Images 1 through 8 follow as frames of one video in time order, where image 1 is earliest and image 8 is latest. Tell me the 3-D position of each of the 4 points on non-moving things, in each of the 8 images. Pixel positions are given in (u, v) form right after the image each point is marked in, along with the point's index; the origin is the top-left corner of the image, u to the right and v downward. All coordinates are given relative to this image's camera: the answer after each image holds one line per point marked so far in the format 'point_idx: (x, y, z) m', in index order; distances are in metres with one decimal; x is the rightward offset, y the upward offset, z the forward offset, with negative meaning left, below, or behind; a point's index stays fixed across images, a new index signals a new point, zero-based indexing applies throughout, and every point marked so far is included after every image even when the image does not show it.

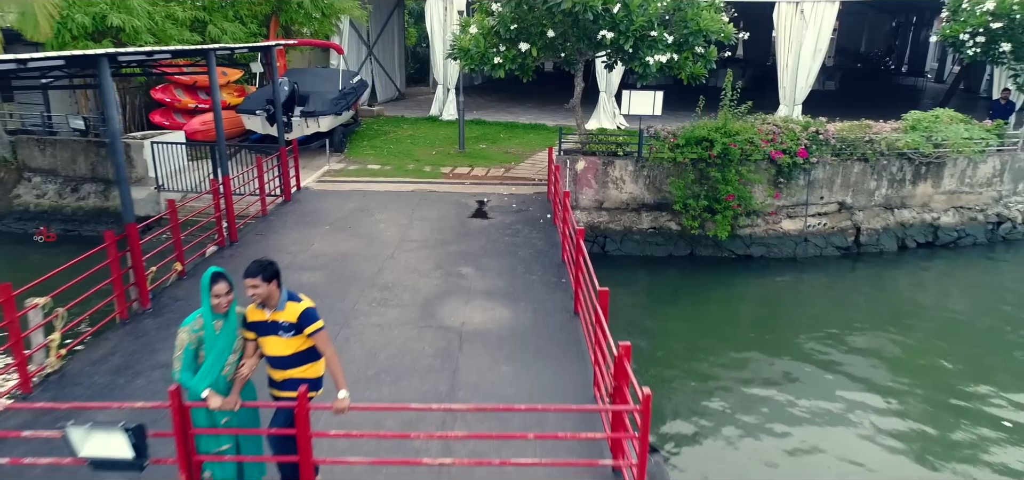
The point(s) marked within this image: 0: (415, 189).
0: (-1.4, +0.8, +12.9) m
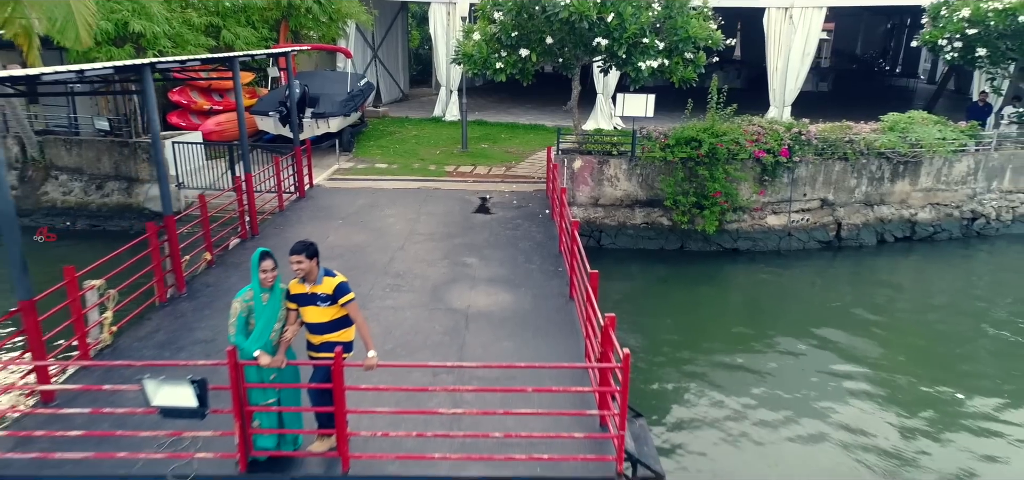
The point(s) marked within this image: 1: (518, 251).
0: (-1.4, +0.8, +13.6) m
1: (+0.1, -0.1, +9.6) m
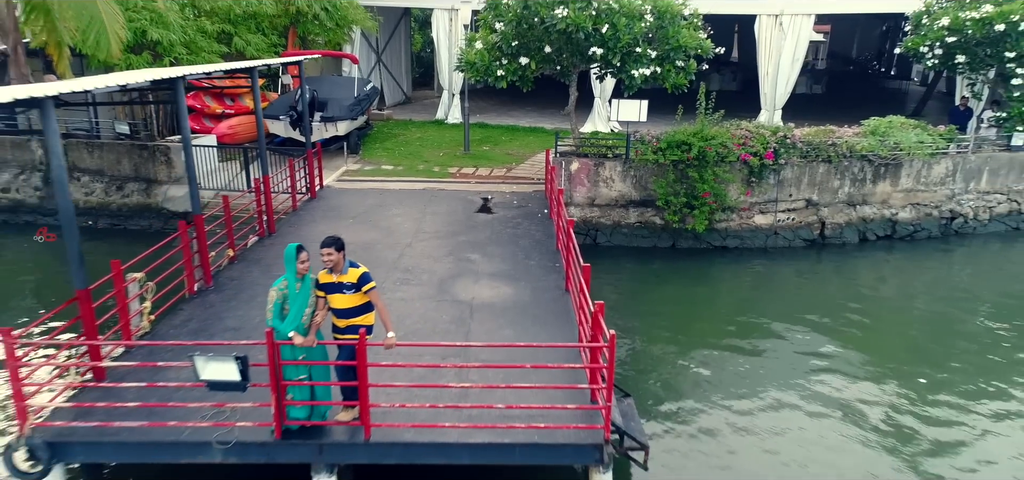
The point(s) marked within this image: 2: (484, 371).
0: (-1.4, +0.9, +14.3) m
1: (+0.1, -0.1, +10.3) m
2: (-0.2, -0.9, +6.2) m
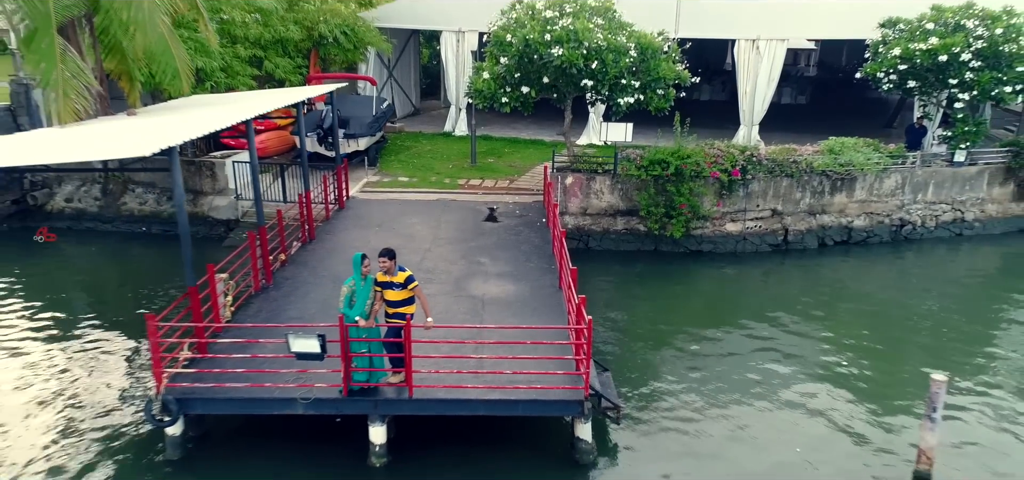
0: (-1.4, +0.8, +16.2) m
1: (+0.1, -0.2, +12.2) m
2: (-0.2, -1.0, +8.1) m
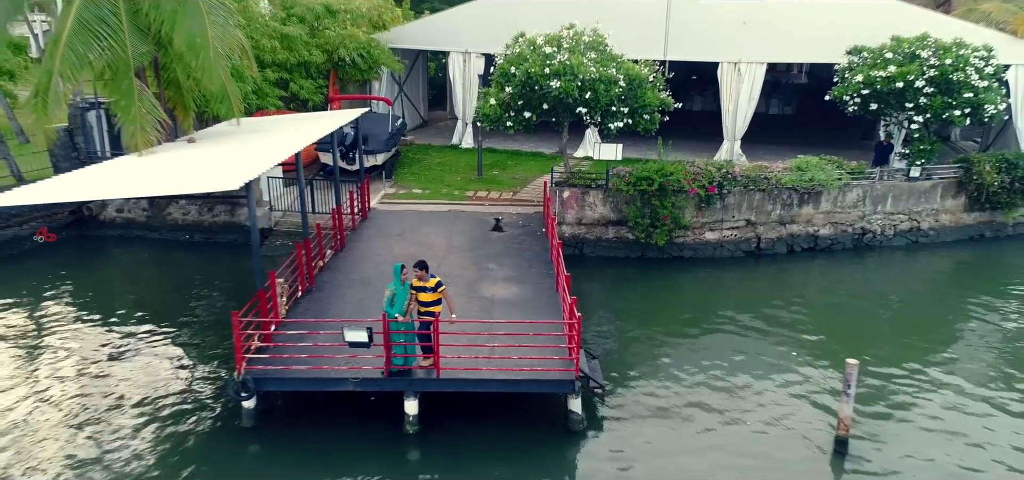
0: (-1.3, +0.6, +18.2) m
1: (+0.2, -0.3, +14.2) m
2: (-0.1, -1.2, +10.1) m
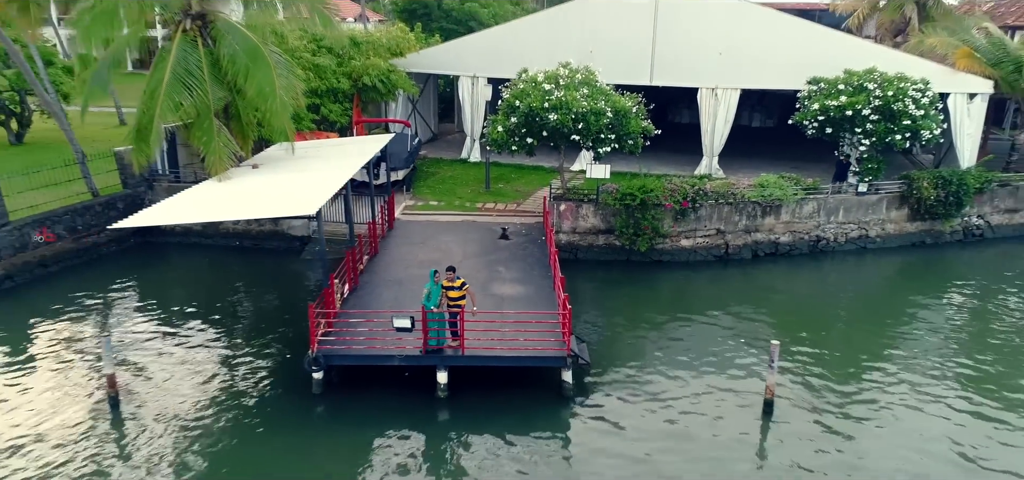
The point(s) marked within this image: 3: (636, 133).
0: (-1.2, +0.5, +21.1) m
1: (+0.3, -0.5, +17.1) m
2: (0.0, -1.3, +13.0) m
3: (+2.8, +2.4, +19.1) m
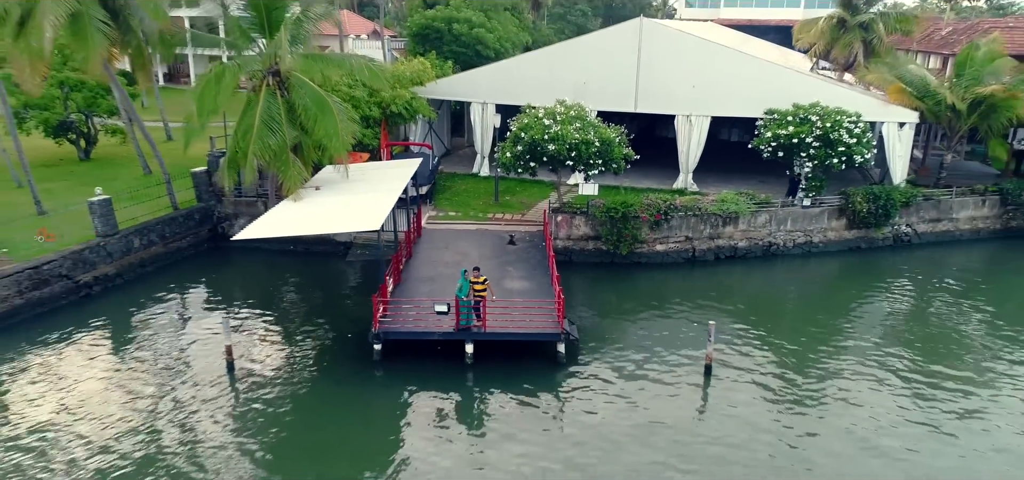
0: (-1.0, +0.4, +25.6) m
1: (+0.5, -0.6, +21.6) m
2: (+0.2, -1.5, +17.5) m
3: (+3.0, +2.2, +23.6) m
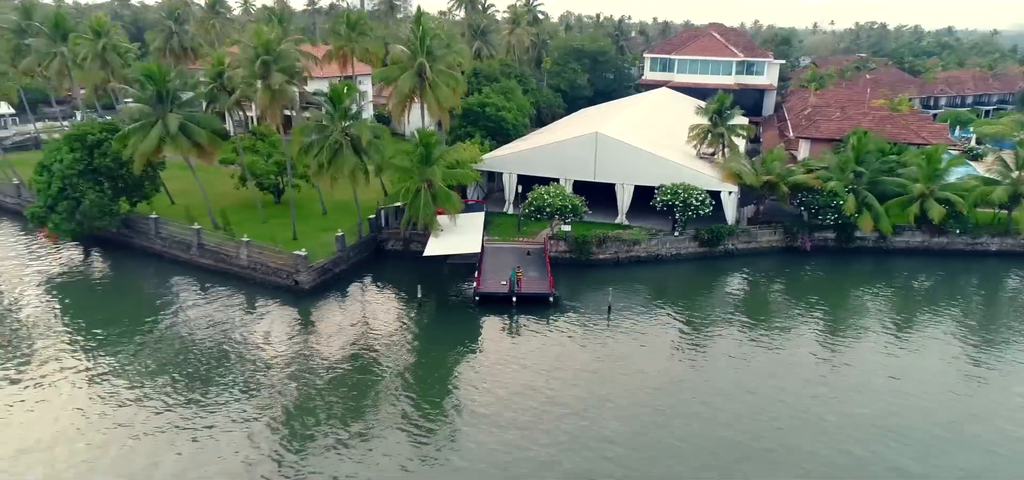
0: (-0.1, -0.4, +50.7) m
1: (+1.4, -1.4, +46.7) m
2: (+1.1, -2.2, +42.6) m
3: (+3.9, +1.5, +48.7) m
